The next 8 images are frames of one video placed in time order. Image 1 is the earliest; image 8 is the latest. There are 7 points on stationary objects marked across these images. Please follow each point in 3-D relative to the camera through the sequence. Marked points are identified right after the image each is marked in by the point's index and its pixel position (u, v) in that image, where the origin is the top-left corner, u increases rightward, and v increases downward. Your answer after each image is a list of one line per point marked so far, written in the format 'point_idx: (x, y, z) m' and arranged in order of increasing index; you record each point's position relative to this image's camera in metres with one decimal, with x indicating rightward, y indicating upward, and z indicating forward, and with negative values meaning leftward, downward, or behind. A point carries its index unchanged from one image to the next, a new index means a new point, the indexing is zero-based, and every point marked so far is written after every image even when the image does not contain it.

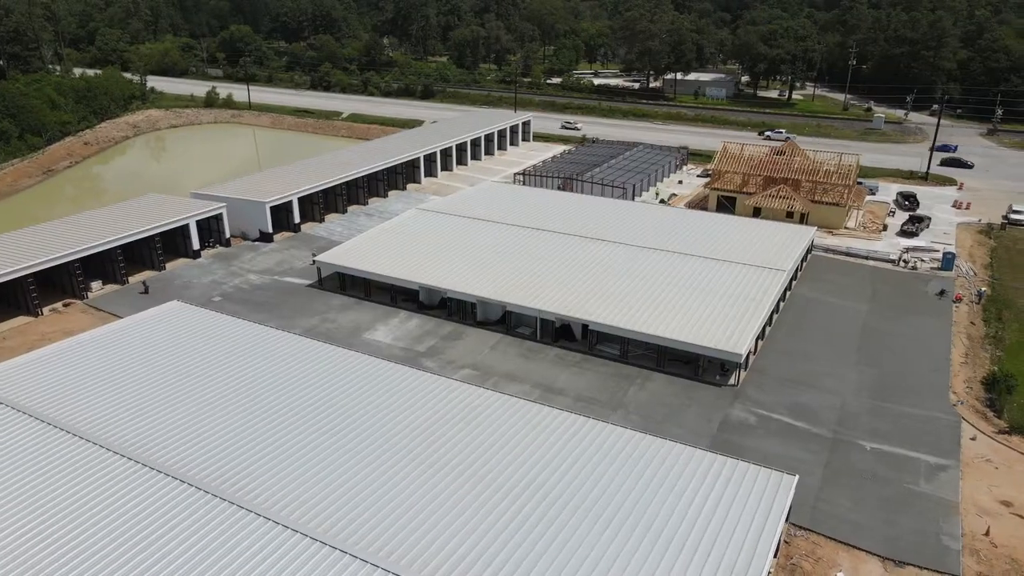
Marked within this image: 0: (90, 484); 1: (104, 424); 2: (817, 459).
0: (-10.9, -5.0, +17.7) m
1: (-11.7, -4.0, +20.0) m
2: (+8.8, -5.0, +19.6) m
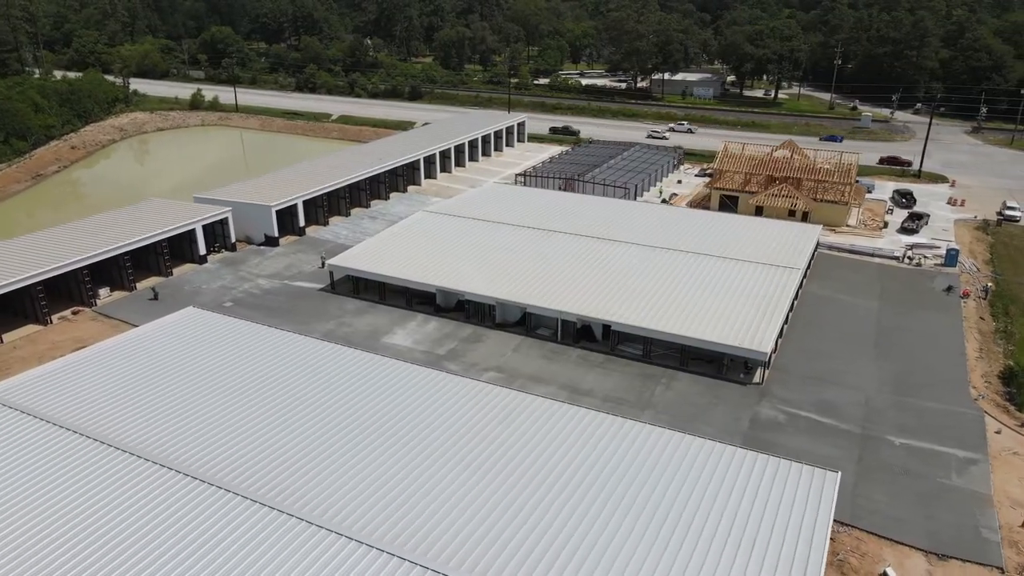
0: (-9.8, -5.2, +17.4) m
1: (-10.7, -4.2, +19.7) m
2: (+9.9, -4.9, +19.8) m
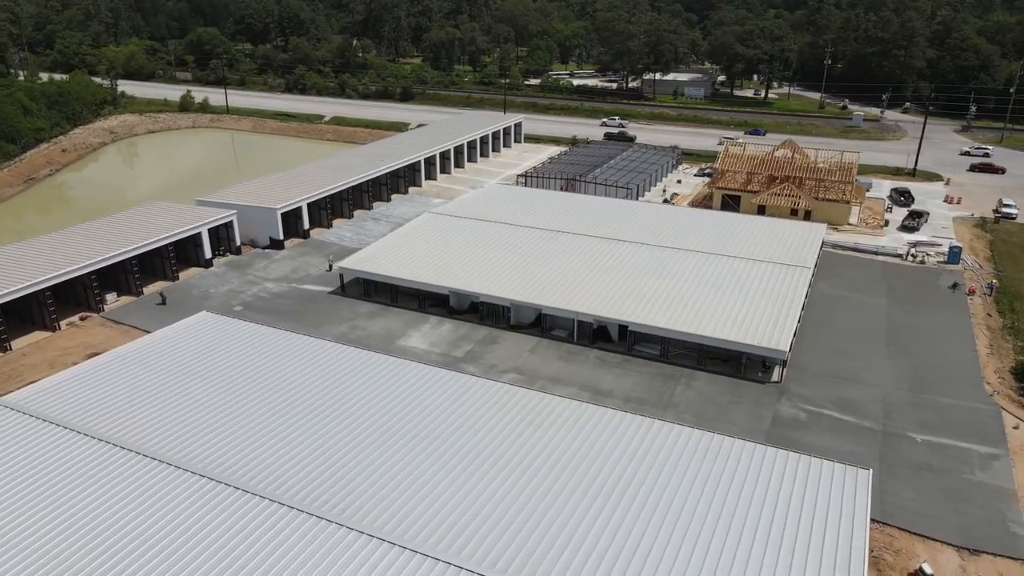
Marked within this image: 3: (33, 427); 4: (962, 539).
0: (-9.0, -5.3, +17.2) m
1: (-10.0, -4.3, +19.4) m
2: (+10.6, -4.9, +20.0) m
3: (-13.8, -4.1, +19.7) m
4: (+11.1, -6.2, +16.7) m
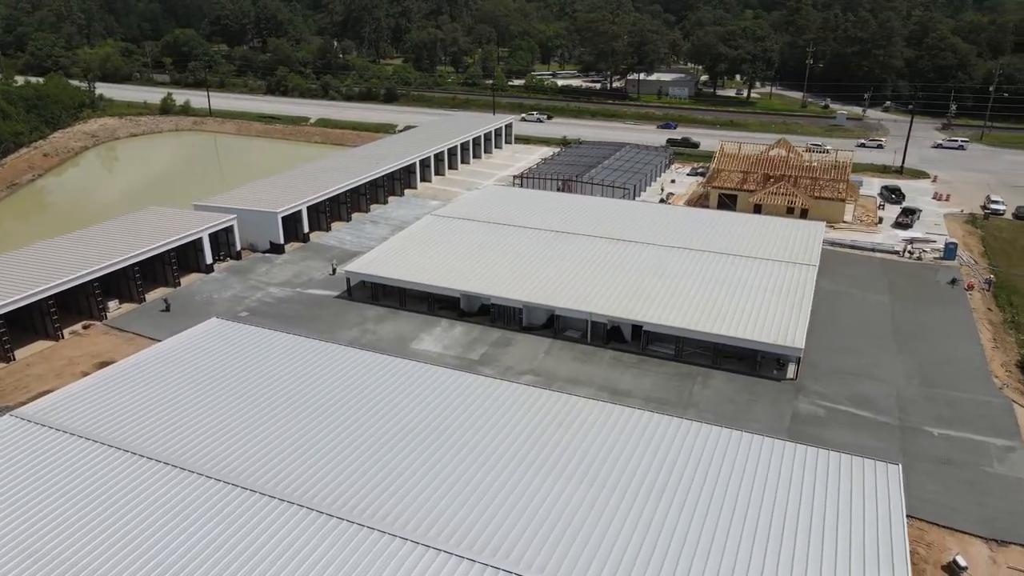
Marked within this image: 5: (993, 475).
0: (-8.2, -5.5, +17.0) m
1: (-9.2, -4.5, +19.1) m
2: (+11.4, -4.8, +20.3) m
3: (-13.1, -4.3, +19.3) m
4: (+11.9, -6.1, +17.0) m
5: (+13.5, -5.3, +19.0) m
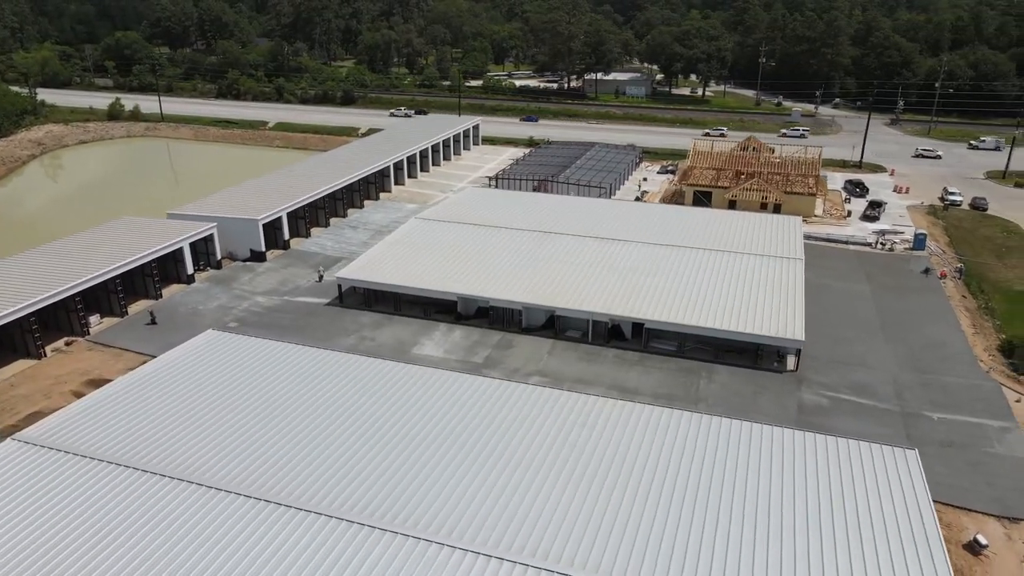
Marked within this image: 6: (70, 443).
0: (-7.3, -5.8, +16.4) m
1: (-8.5, -4.9, +18.5) m
2: (+11.9, -4.5, +21.0) m
3: (-12.4, -4.7, +18.4) m
4: (+12.7, -5.8, +17.8) m
5: (+14.1, -4.9, +19.9) m
6: (-12.5, -4.4, +19.1) m
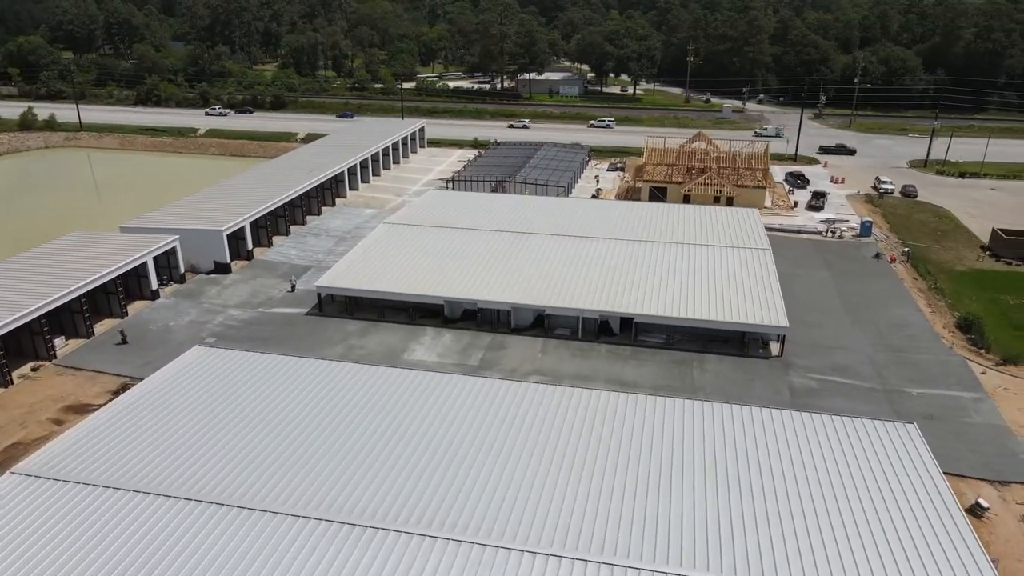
0: (-6.4, -6.1, +15.9) m
1: (-7.8, -5.2, +17.8) m
2: (+12.2, -4.0, +22.4) m
3: (-11.7, -5.3, +17.4) m
4: (+13.4, -5.2, +19.2) m
5: (+14.5, -4.3, +21.4) m
6: (-11.9, -5.0, +18.0) m
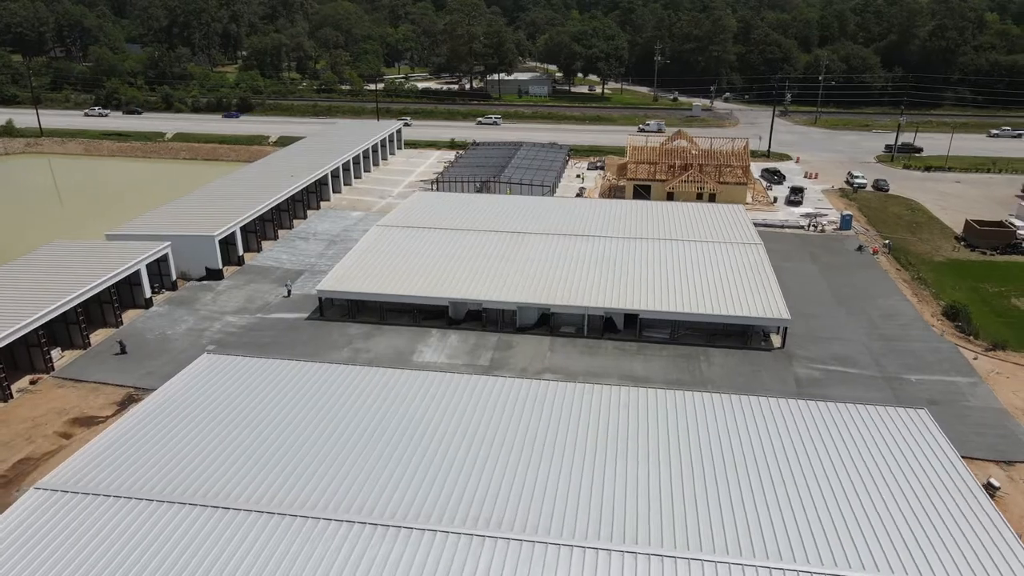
0: (-5.5, -6.2, +15.7) m
1: (-7.0, -5.4, +17.6) m
2: (+12.8, -3.7, +23.2) m
3: (-10.8, -5.5, +17.0) m
4: (+14.1, -4.9, +20.1) m
5: (+15.1, -3.9, +22.3) m
6: (-11.1, -5.2, +17.6) m
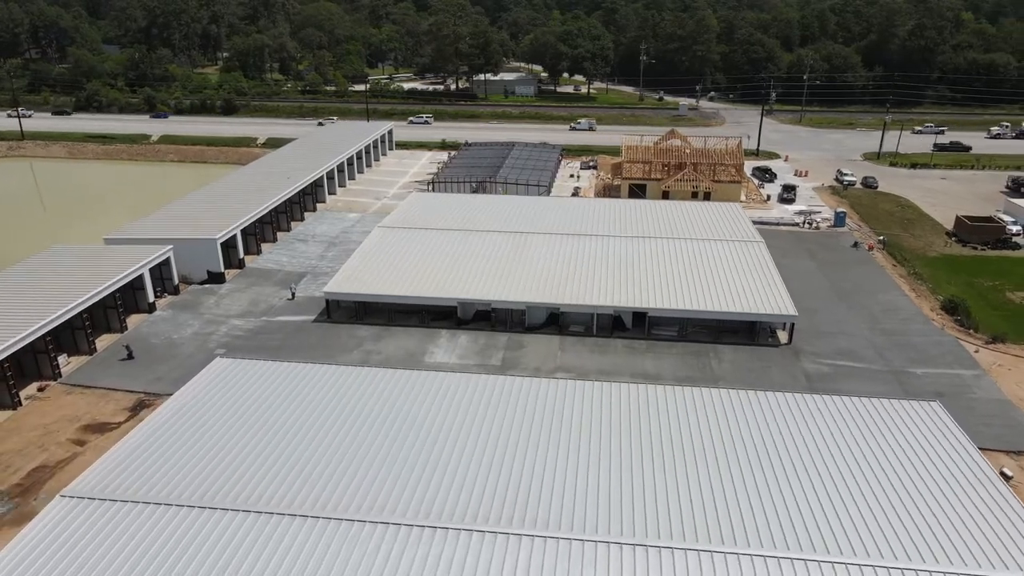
0: (-4.7, -6.3, +15.8) m
1: (-6.4, -5.5, +17.6) m
2: (+13.3, -3.5, +23.6) m
3: (-10.1, -5.7, +16.9) m
4: (+14.7, -4.7, +20.6) m
5: (+15.6, -3.8, +22.9) m
6: (-10.4, -5.4, +17.5) m
